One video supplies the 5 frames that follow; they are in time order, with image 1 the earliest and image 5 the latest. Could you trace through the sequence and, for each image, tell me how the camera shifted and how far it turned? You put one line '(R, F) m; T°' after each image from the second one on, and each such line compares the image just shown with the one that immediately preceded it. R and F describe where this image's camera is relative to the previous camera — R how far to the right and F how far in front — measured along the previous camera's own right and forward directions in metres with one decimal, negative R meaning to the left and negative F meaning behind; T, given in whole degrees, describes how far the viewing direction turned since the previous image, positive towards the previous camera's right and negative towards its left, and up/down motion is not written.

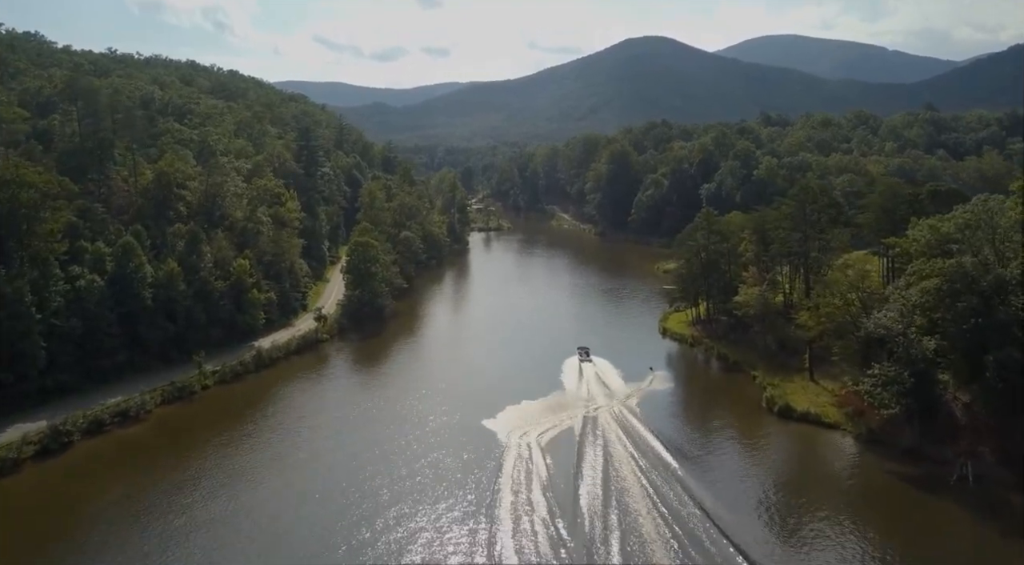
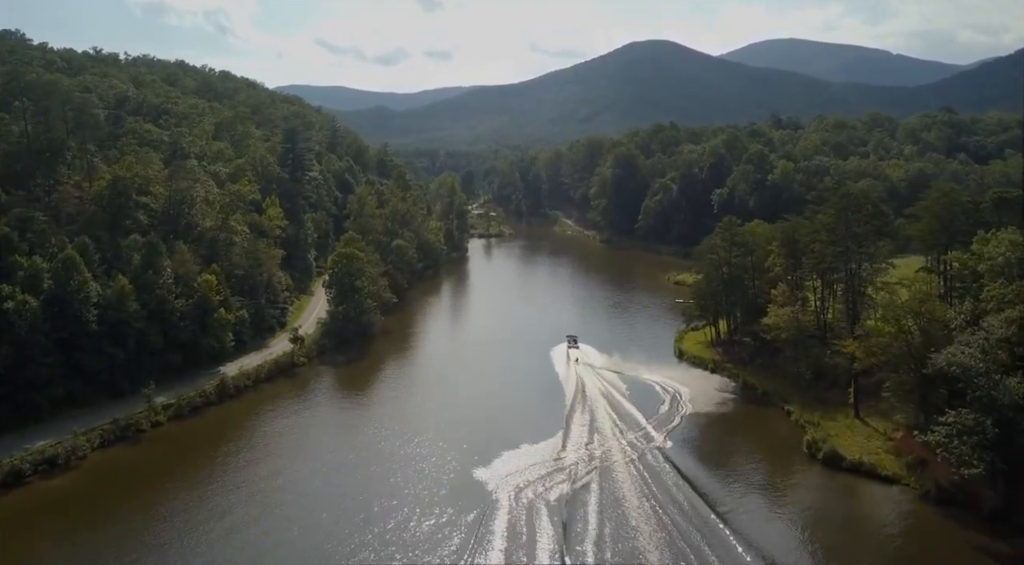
(+0.4, +8.9) m; 0°
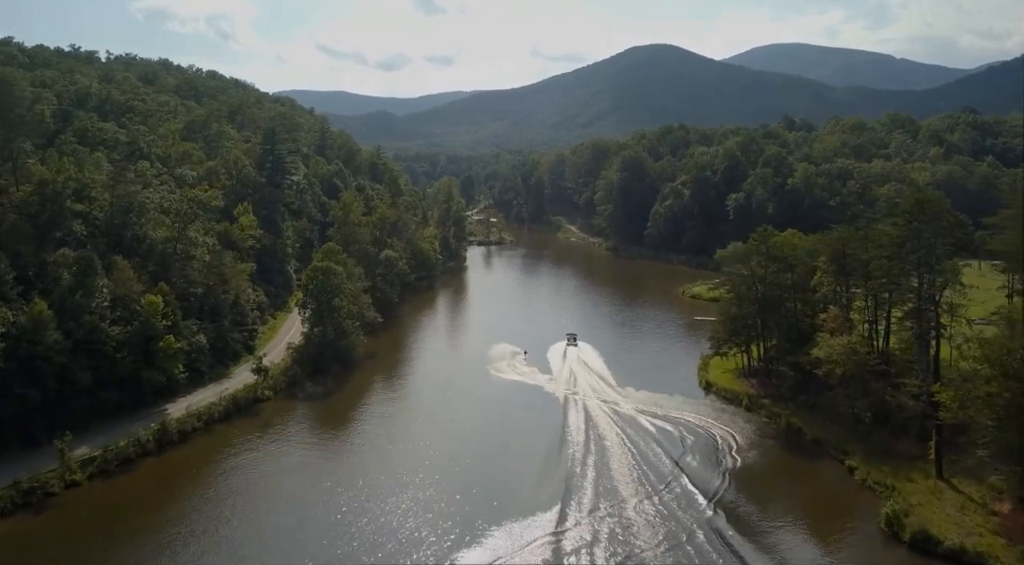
(+0.2, +10.9) m; 0°
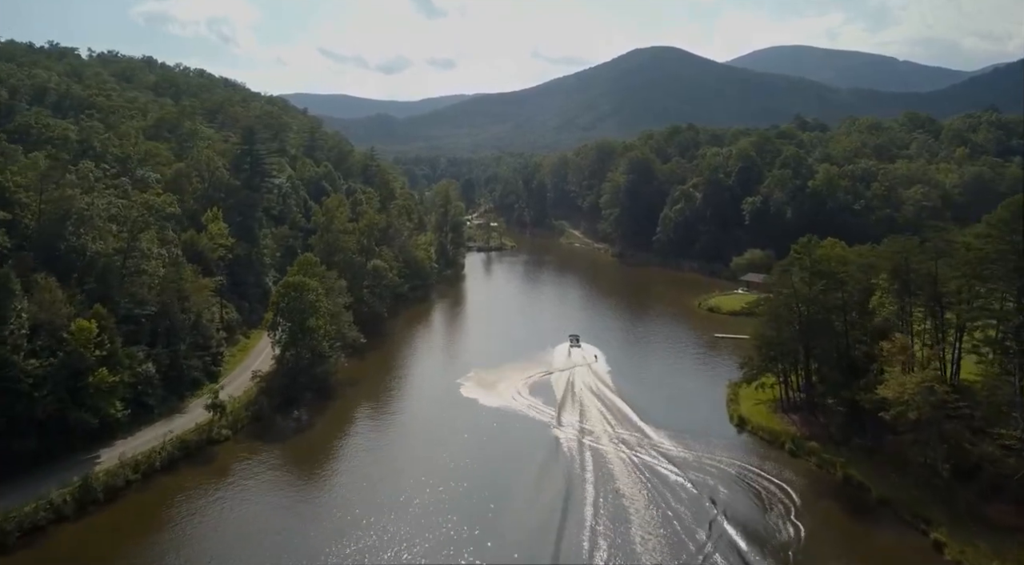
(+0.1, +9.8) m; 0°
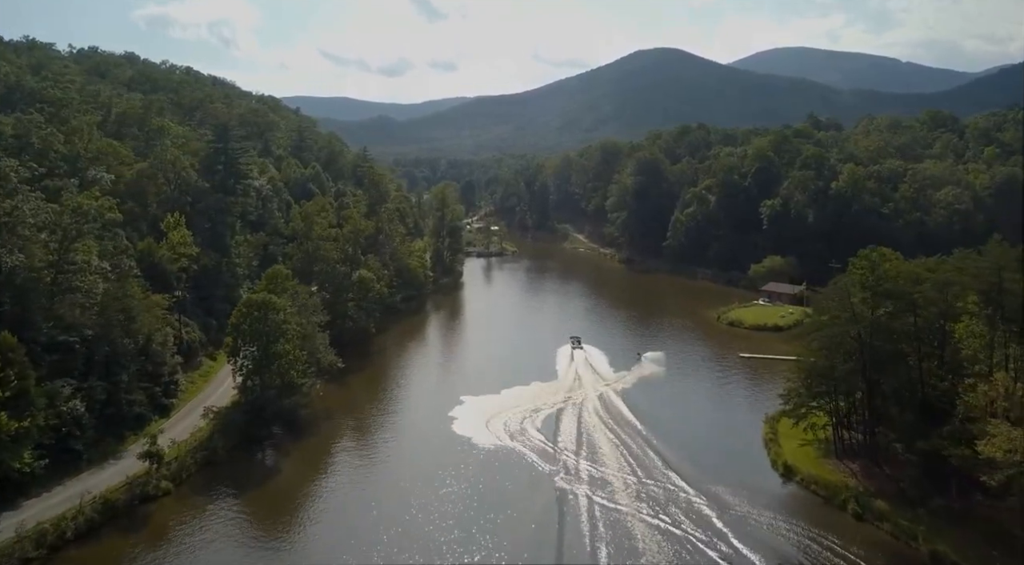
(+0.1, +9.8) m; 0°
